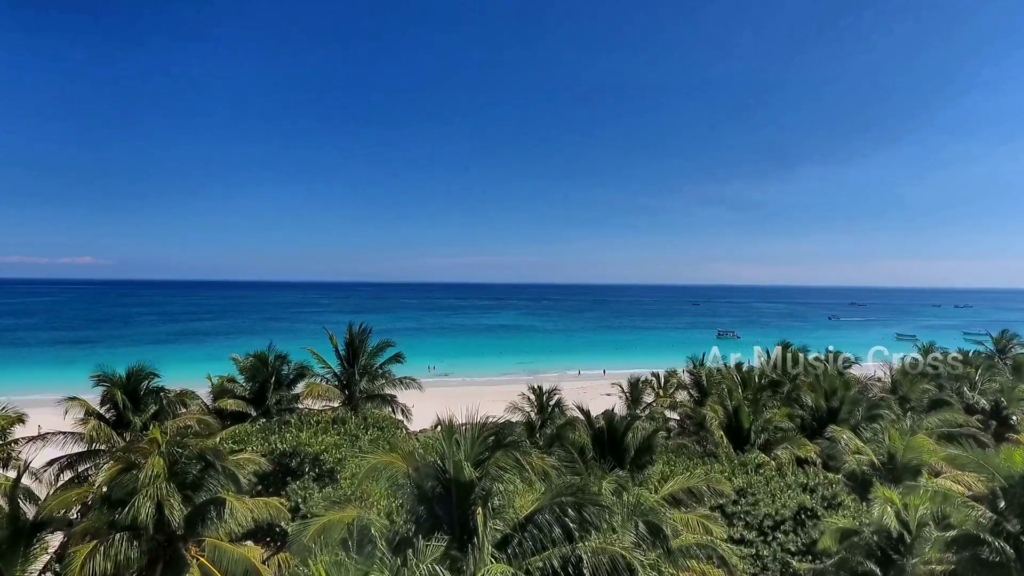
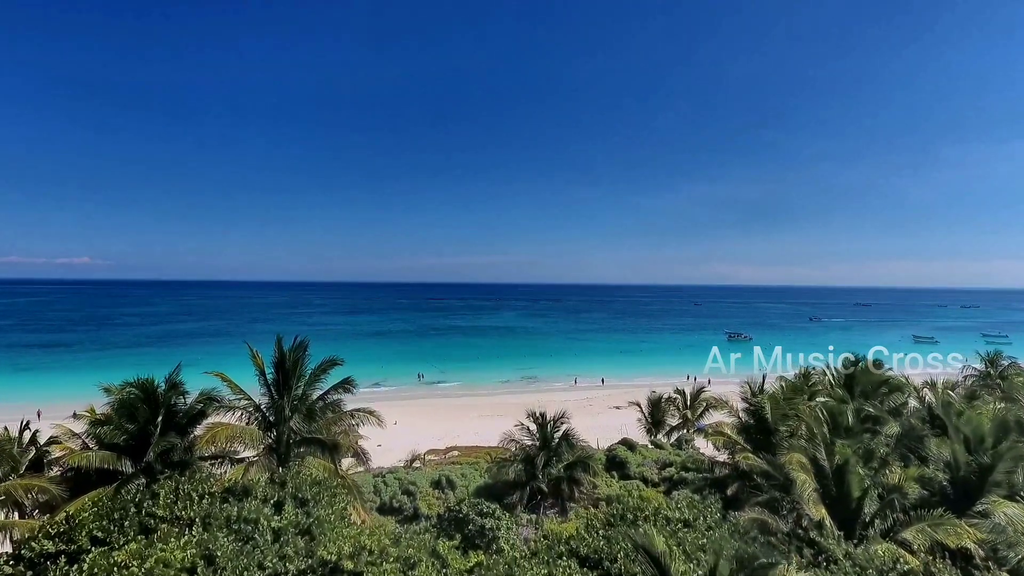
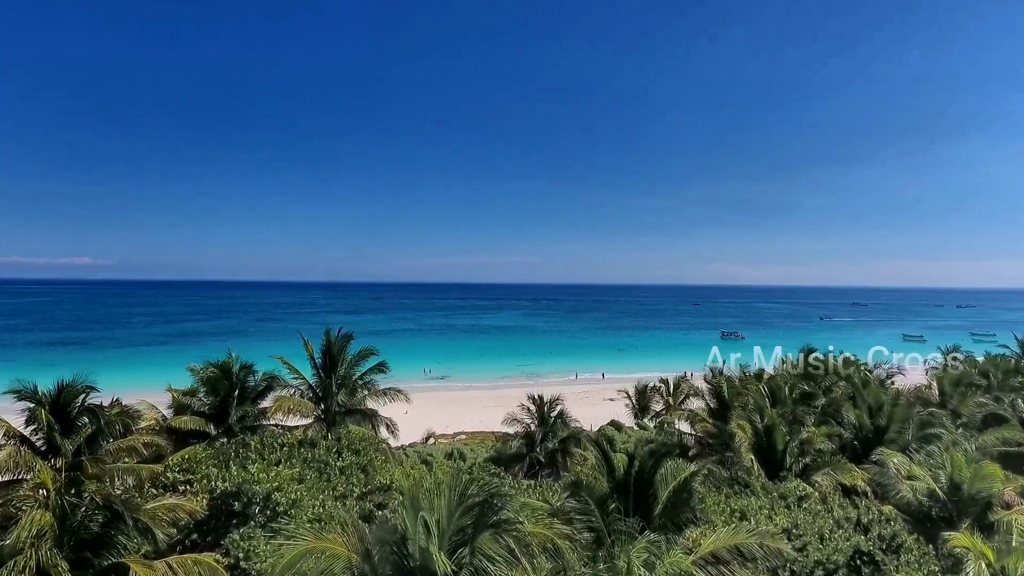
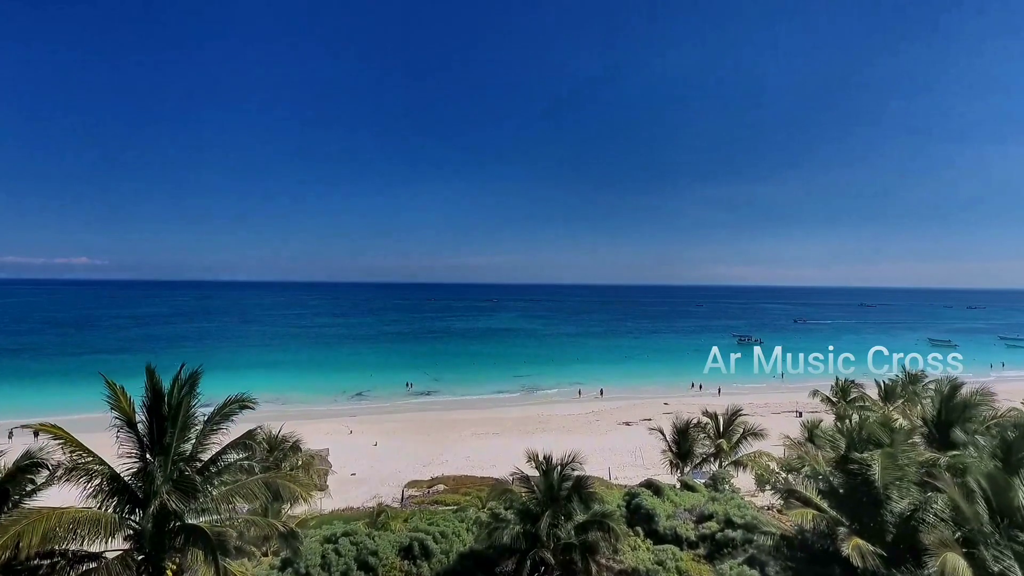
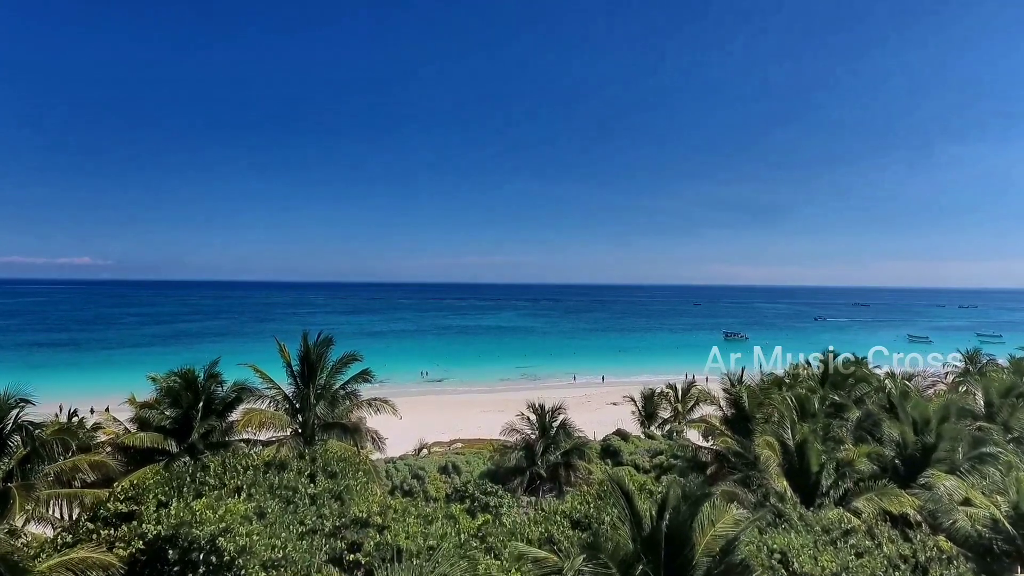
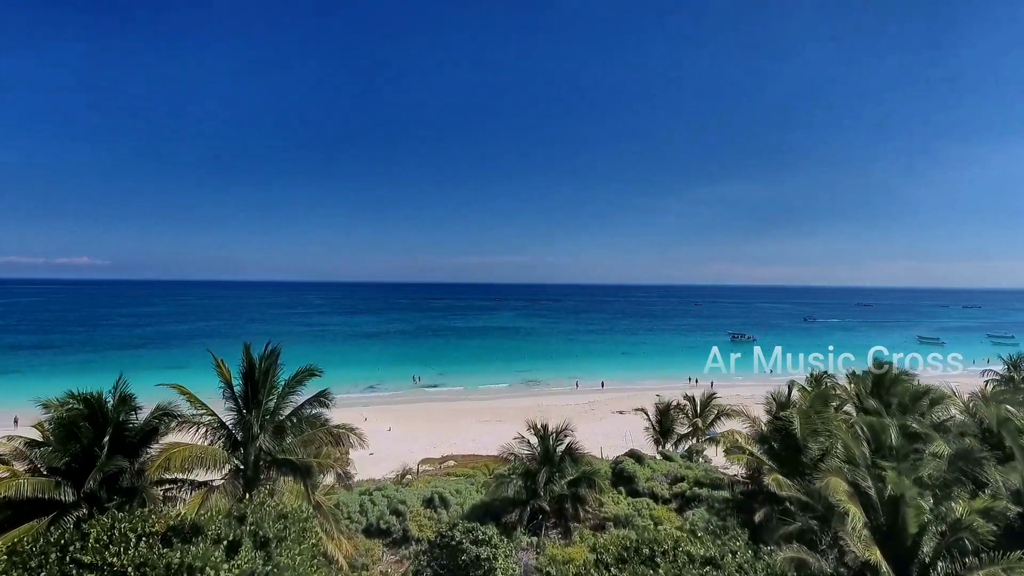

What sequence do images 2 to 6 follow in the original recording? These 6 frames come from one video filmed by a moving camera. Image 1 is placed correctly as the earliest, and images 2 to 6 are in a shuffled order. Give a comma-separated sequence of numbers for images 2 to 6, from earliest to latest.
3, 5, 2, 6, 4
